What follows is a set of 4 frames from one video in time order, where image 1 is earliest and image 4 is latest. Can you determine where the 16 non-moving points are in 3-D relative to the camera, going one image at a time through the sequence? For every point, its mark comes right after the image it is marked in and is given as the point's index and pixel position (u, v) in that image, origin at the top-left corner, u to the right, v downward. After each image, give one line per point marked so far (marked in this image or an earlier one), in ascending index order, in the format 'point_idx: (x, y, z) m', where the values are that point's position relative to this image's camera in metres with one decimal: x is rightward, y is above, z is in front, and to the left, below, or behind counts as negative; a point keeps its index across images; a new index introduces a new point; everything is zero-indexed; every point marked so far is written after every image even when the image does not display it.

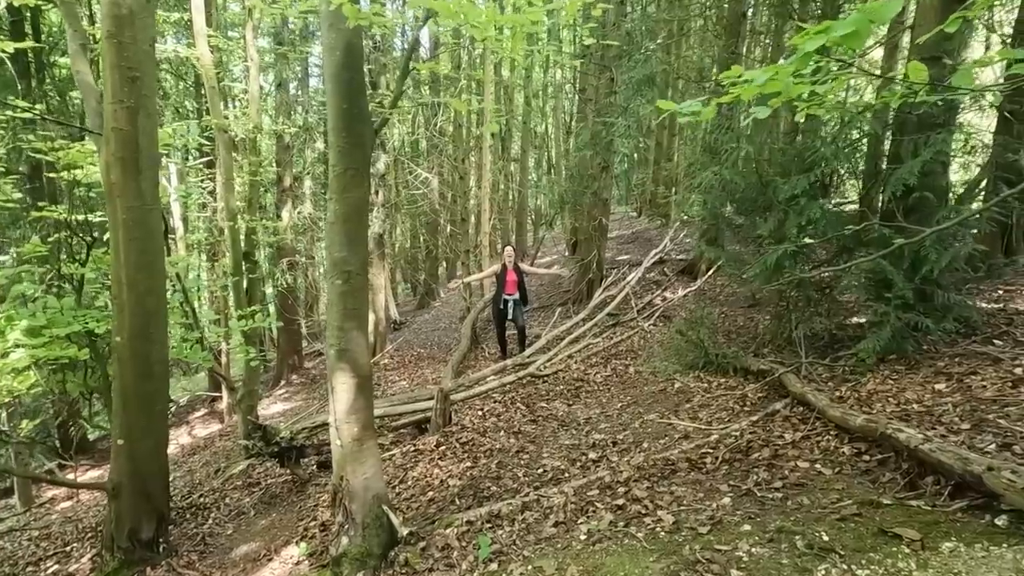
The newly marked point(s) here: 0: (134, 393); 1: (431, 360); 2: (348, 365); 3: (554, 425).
0: (-3.5, -1.0, +5.0) m
1: (-1.9, -1.7, +12.9) m
2: (-1.1, -0.5, +3.8) m
3: (+0.5, -1.6, +6.3) m
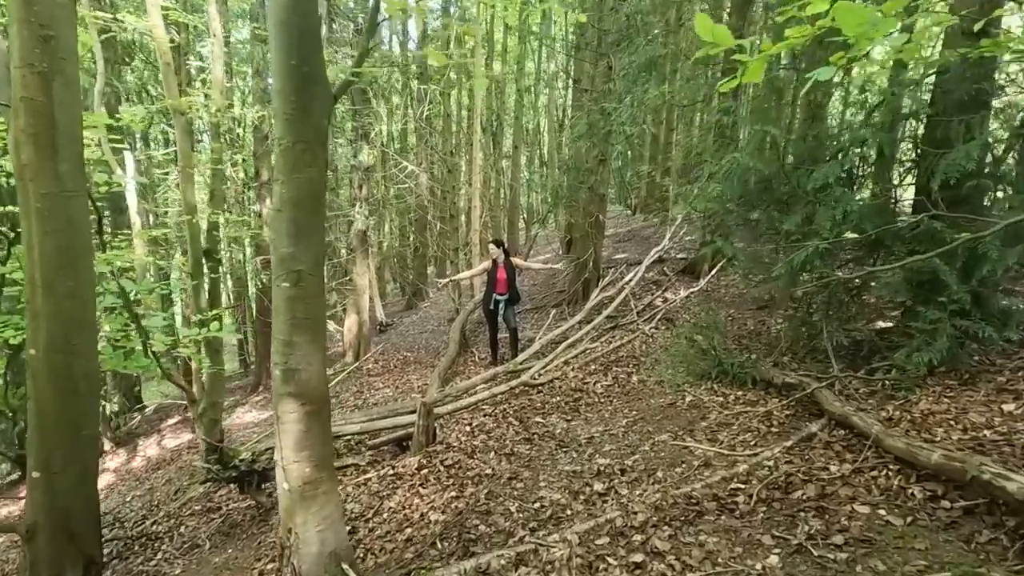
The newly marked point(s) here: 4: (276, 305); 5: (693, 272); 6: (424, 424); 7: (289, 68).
0: (-3.6, -1.0, +4.2) m
1: (-2.1, -1.7, +12.1) m
2: (-1.2, -0.6, +3.0) m
3: (+0.4, -1.6, +5.6) m
4: (-1.3, -0.1, +3.0) m
5: (+4.0, +0.4, +11.8) m
6: (-1.0, -1.5, +6.1) m
7: (-1.2, +1.2, +2.9) m
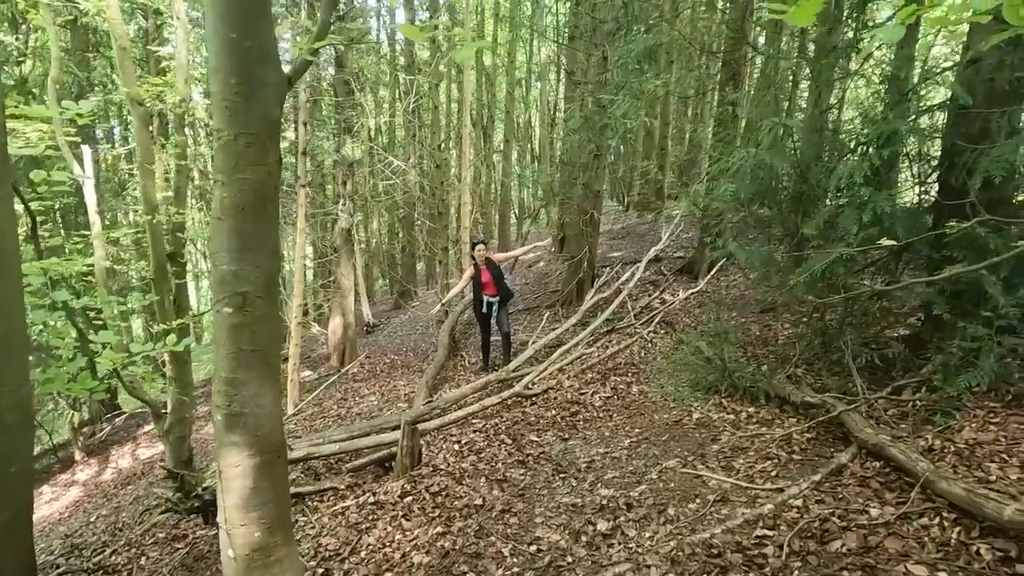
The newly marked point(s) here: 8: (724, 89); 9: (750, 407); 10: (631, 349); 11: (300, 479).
0: (-3.6, -1.1, +3.6) m
1: (-2.3, -1.7, +11.5) m
2: (-1.2, -0.7, +2.5) m
3: (+0.3, -1.7, +5.1) m
4: (-1.4, -0.2, +2.5) m
5: (+3.8, +0.3, +11.4) m
6: (-1.1, -1.6, +5.5) m
7: (-1.2, +1.1, +2.3) m
8: (+3.7, +3.5, +9.6) m
9: (+2.4, -1.2, +5.5) m
10: (+1.9, -1.0, +8.7) m
11: (-2.4, -2.2, +6.2) m
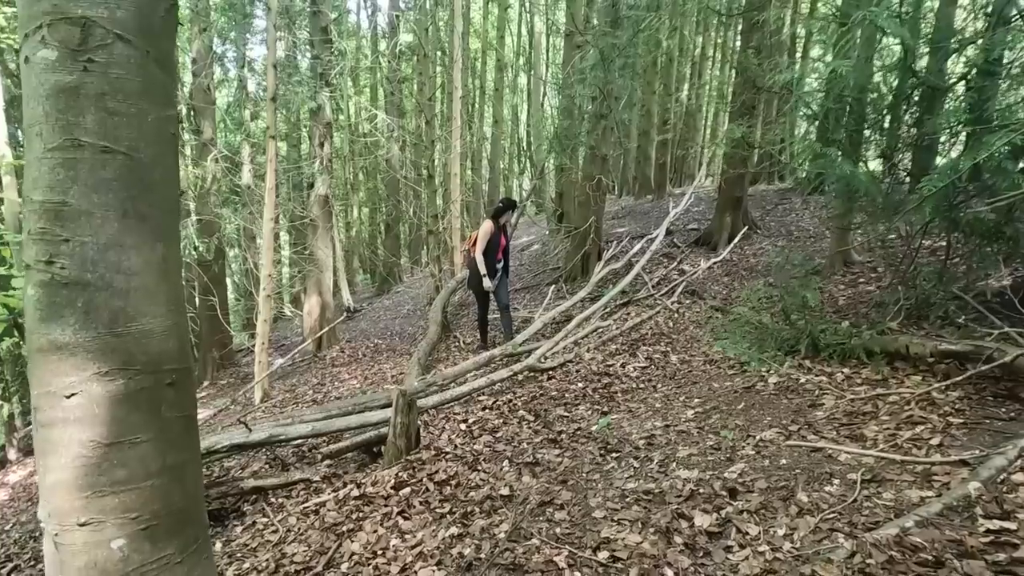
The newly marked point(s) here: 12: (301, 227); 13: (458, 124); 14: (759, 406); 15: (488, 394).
0: (-3.4, -0.5, +2.2) m
1: (-2.3, -1.2, +10.2) m
2: (-0.9, -0.1, +1.2) m
3: (+0.6, -1.1, +3.8) m
4: (-1.0, +0.4, +1.2) m
5: (+3.8, +0.9, +10.3) m
6: (-0.9, -1.1, +4.2) m
7: (-0.9, +1.6, +1.0) m
8: (+3.8, +4.1, +8.4) m
9: (+2.7, -0.6, +4.3) m
10: (+2.0, -0.4, +7.5) m
11: (-2.2, -1.6, +4.8) m
12: (-4.5, +1.3, +11.4) m
13: (-1.1, +3.5, +11.3) m
14: (+1.8, -0.9, +3.9) m
15: (-0.3, -1.1, +5.6) m
